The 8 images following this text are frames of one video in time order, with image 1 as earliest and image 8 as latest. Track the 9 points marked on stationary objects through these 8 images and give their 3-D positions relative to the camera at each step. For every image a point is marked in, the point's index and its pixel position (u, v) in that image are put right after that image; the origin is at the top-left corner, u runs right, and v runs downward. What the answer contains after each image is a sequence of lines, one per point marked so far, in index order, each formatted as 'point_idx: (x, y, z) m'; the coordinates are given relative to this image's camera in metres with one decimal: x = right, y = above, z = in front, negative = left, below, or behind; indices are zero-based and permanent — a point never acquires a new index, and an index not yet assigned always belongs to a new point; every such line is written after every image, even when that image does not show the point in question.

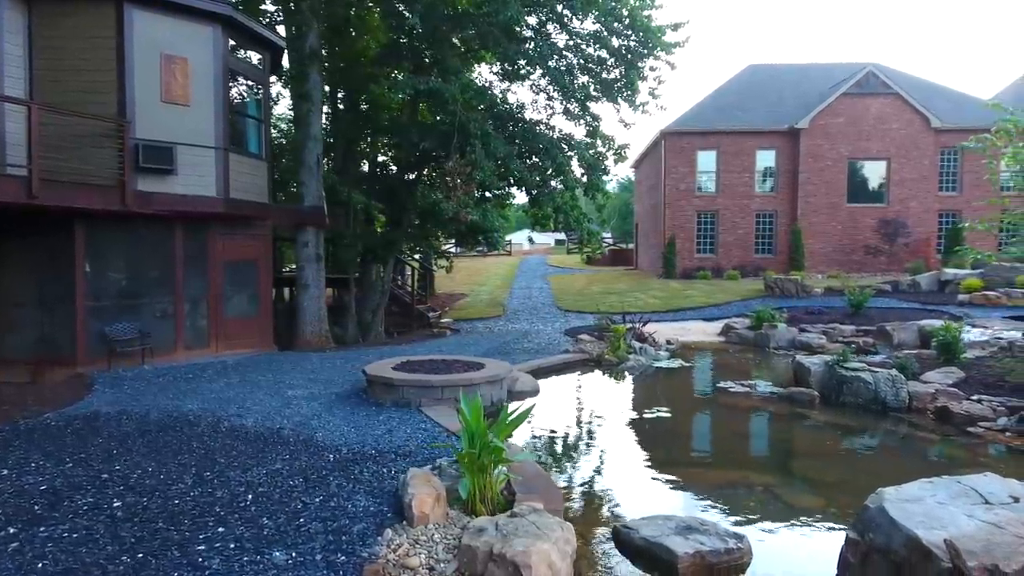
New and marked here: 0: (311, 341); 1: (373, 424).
0: (-4.6, -1.2, +14.4) m
1: (-1.5, -1.5, +6.9) m
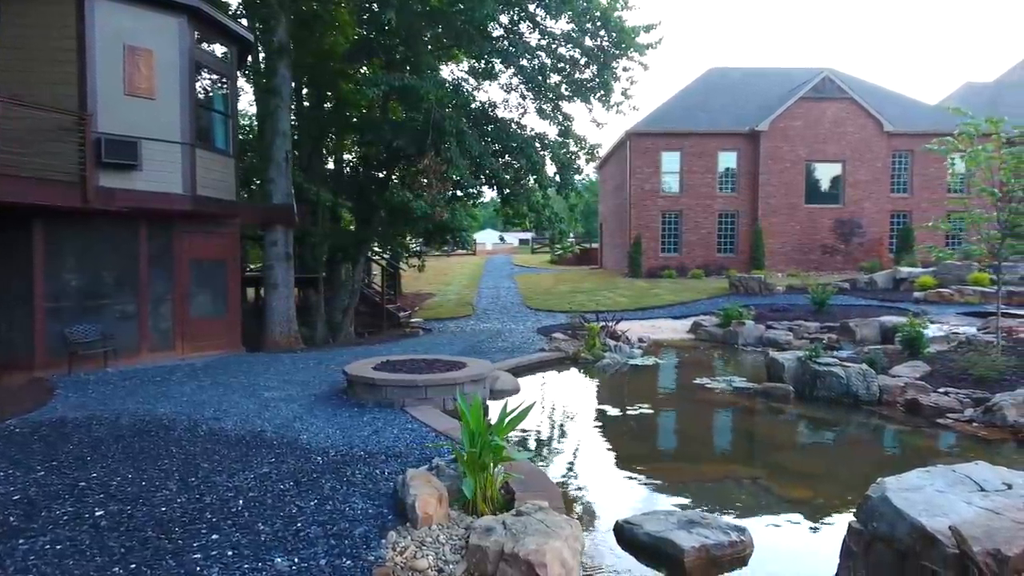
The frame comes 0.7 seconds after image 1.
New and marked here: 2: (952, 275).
0: (-5.2, -1.2, +14.0) m
1: (-1.7, -1.5, +6.8) m
2: (+13.2, +0.4, +18.7) m
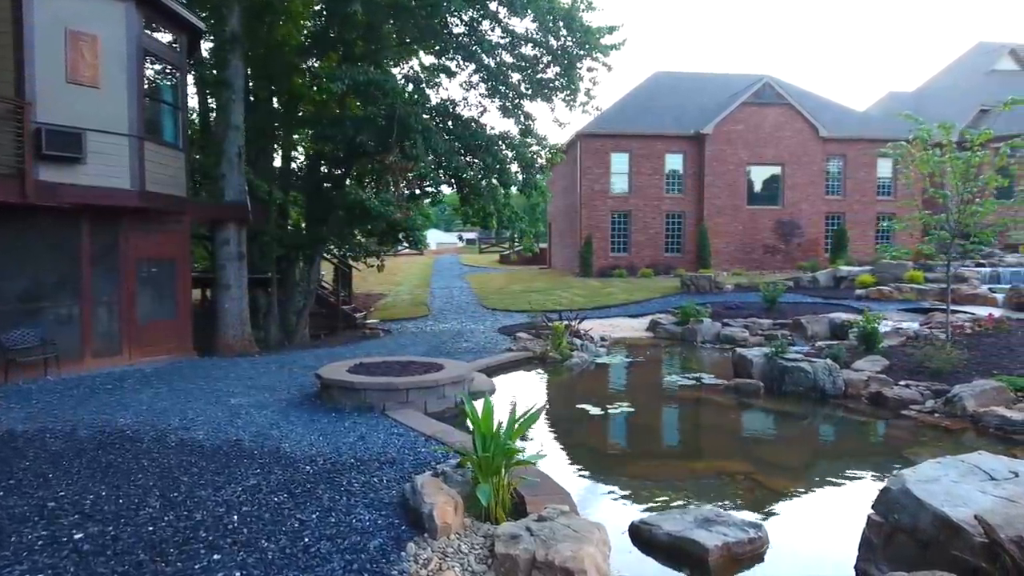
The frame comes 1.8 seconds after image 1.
0: (-6.0, -1.2, +13.4) m
1: (-1.8, -1.5, +6.5) m
2: (+11.9, +0.4, +19.8) m
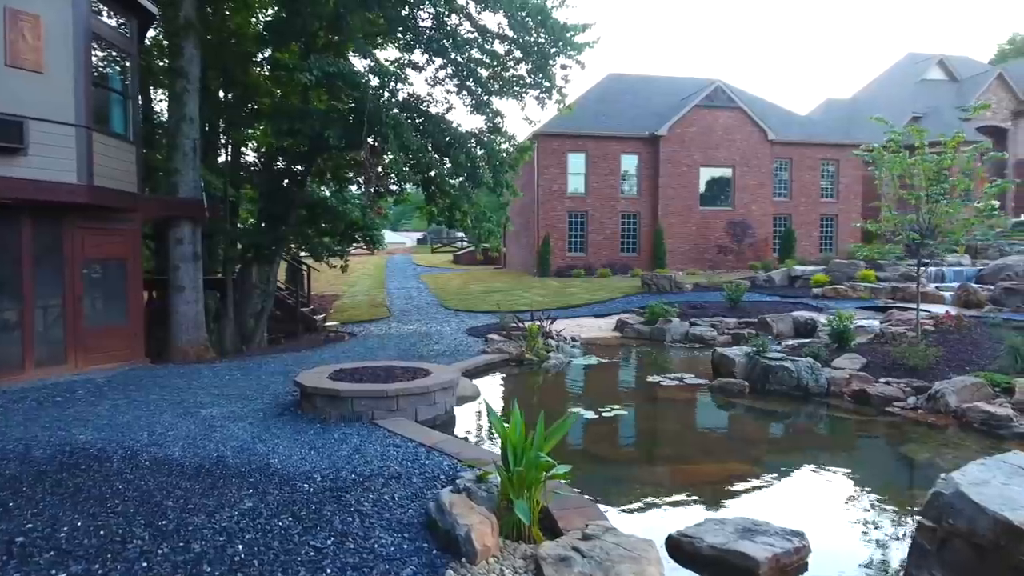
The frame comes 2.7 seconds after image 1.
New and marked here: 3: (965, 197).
0: (-6.5, -1.3, +12.6) m
1: (-1.8, -1.5, +6.1) m
2: (+10.8, +0.5, +20.4) m
3: (+9.3, +1.9, +12.8) m
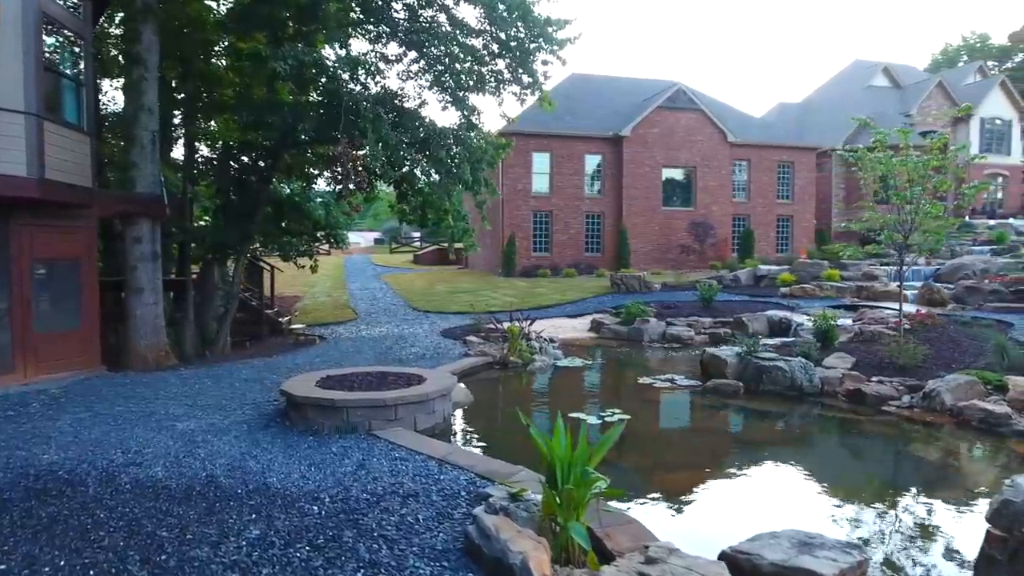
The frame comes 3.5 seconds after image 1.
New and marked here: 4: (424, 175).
0: (-6.8, -1.3, +11.8) m
1: (-1.6, -1.5, +5.6) m
2: (+9.8, +0.5, +20.8) m
3: (+8.9, +1.9, +13.1) m
4: (-1.9, +2.5, +13.8) m
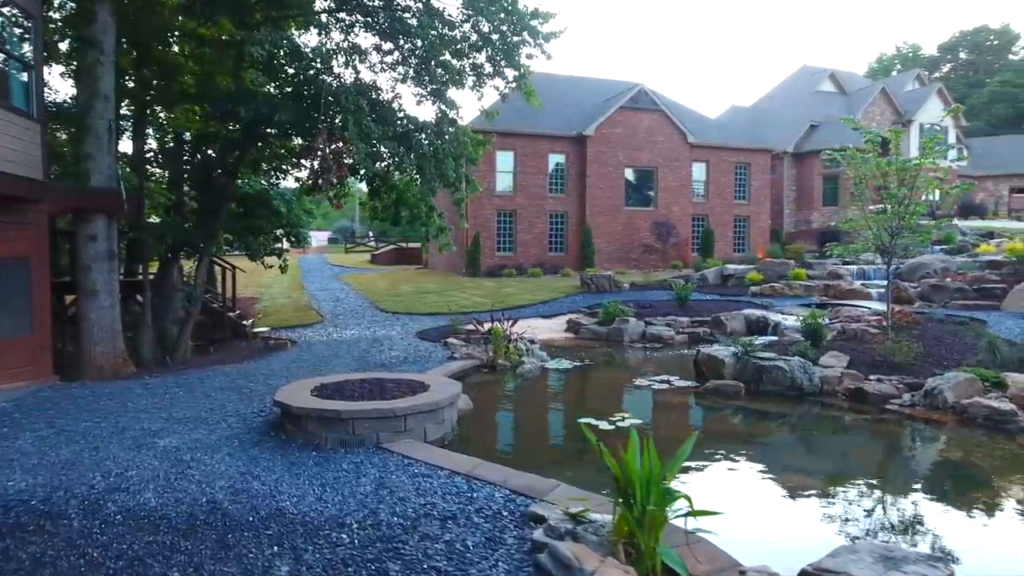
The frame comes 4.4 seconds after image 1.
0: (-7.1, -1.3, +10.8) m
1: (-1.4, -1.5, +5.1) m
2: (+8.8, +0.6, +21.2) m
3: (+8.5, +1.9, +13.4) m
4: (-2.3, +2.5, +13.3) m
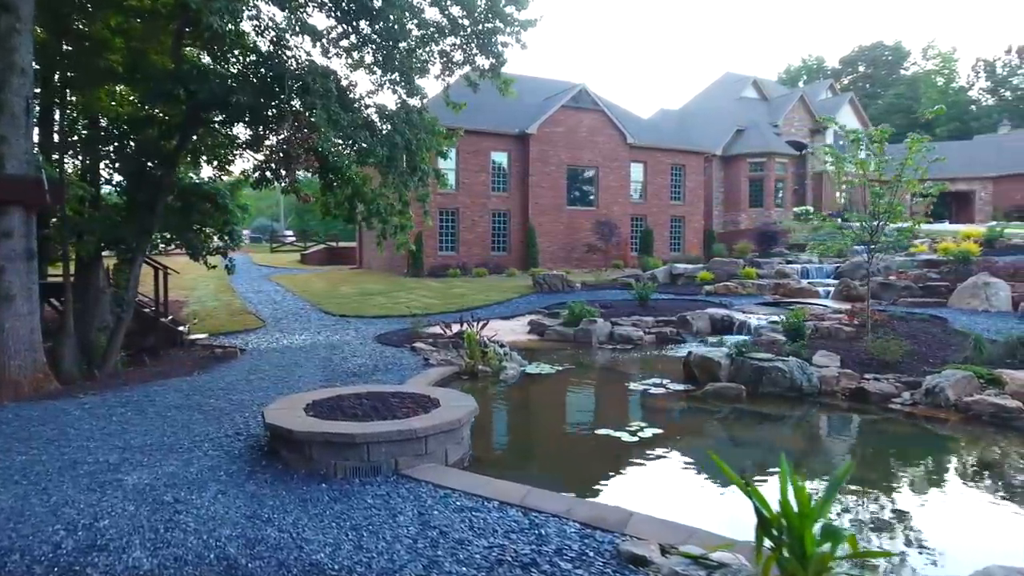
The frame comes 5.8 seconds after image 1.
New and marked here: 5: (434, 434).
0: (-7.3, -1.4, +9.3) m
1: (-1.0, -1.6, +4.3) m
2: (+7.3, +0.6, +21.5) m
3: (+7.9, +2.0, +13.8) m
4: (-2.9, +2.5, +12.3) m
5: (-0.7, -1.3, +5.4) m
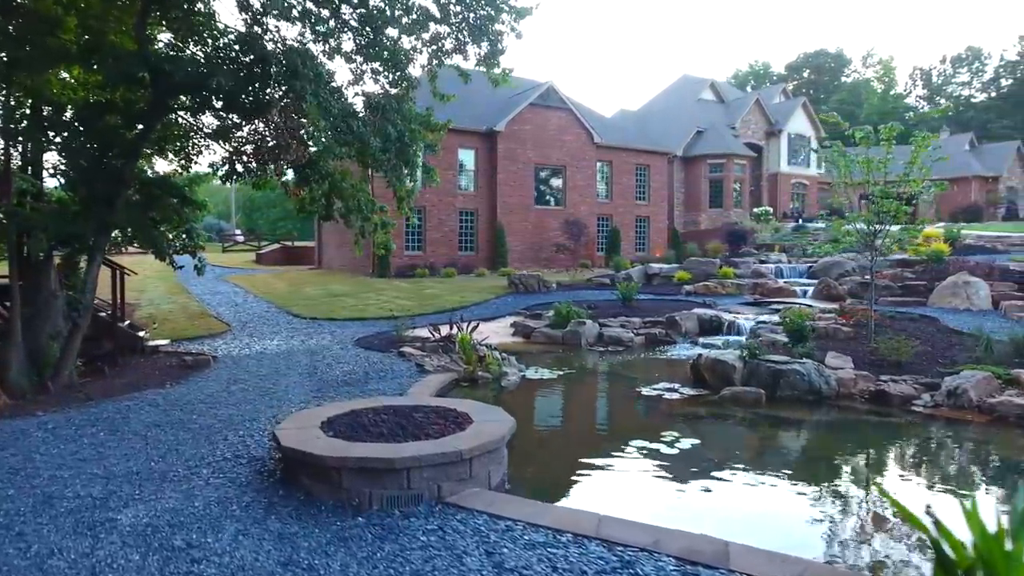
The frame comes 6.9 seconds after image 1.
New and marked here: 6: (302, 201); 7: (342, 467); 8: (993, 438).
0: (-7.2, -1.4, +8.2) m
1: (-0.5, -1.6, +3.7) m
2: (+6.4, +0.6, +21.4) m
3: (+7.6, +2.0, +13.8) m
4: (-3.0, +2.4, +11.5) m
5: (-0.3, -1.3, +4.8) m
6: (-3.9, +1.6, +12.0) m
7: (-1.2, -1.3, +4.4) m
8: (+5.4, -1.7, +7.0) m
